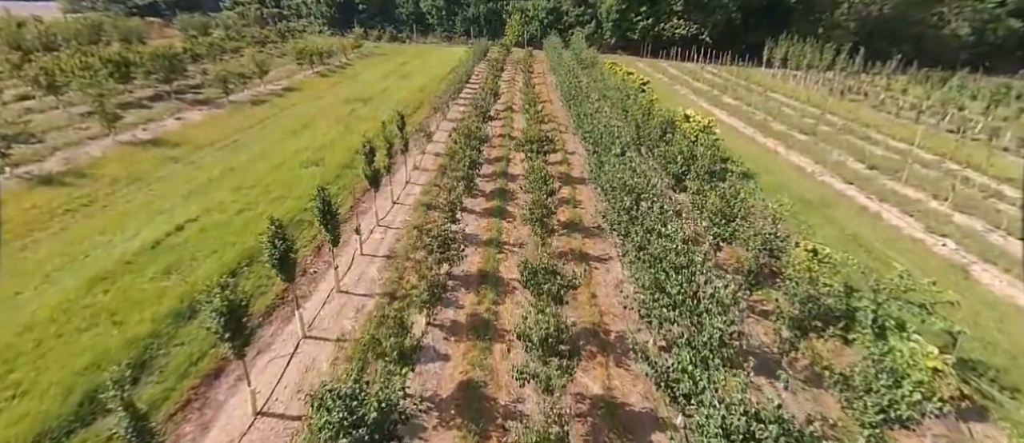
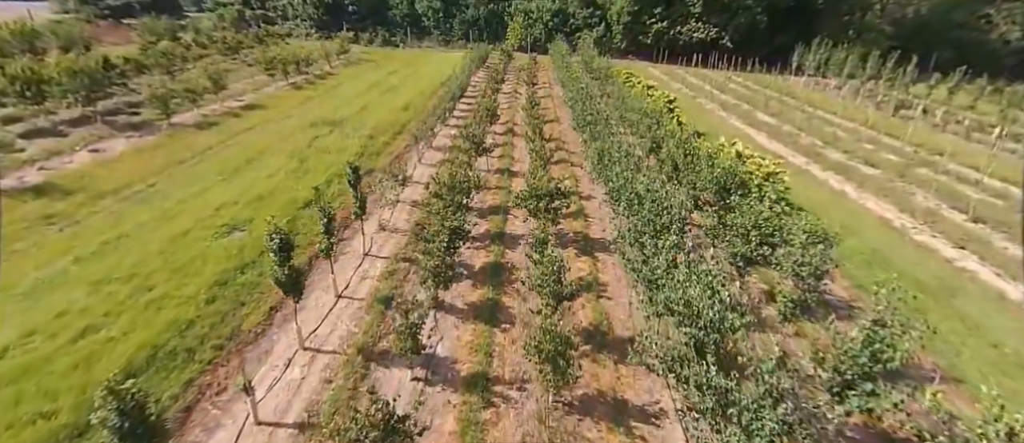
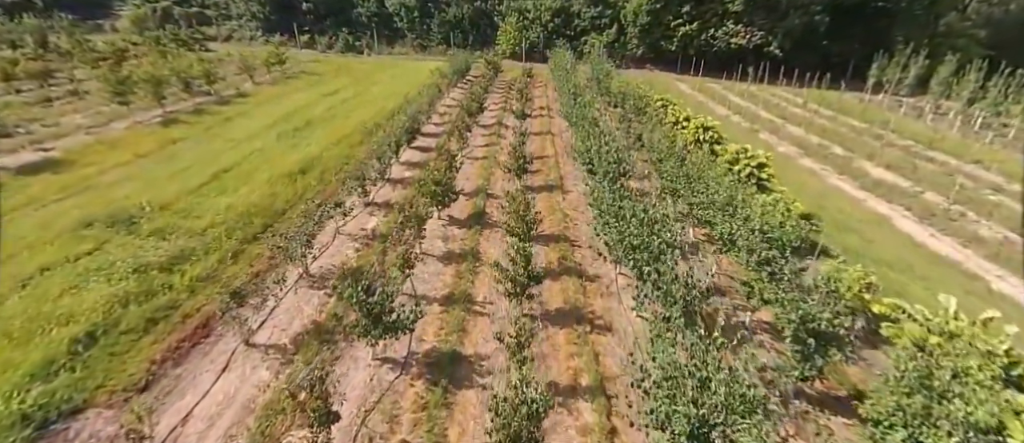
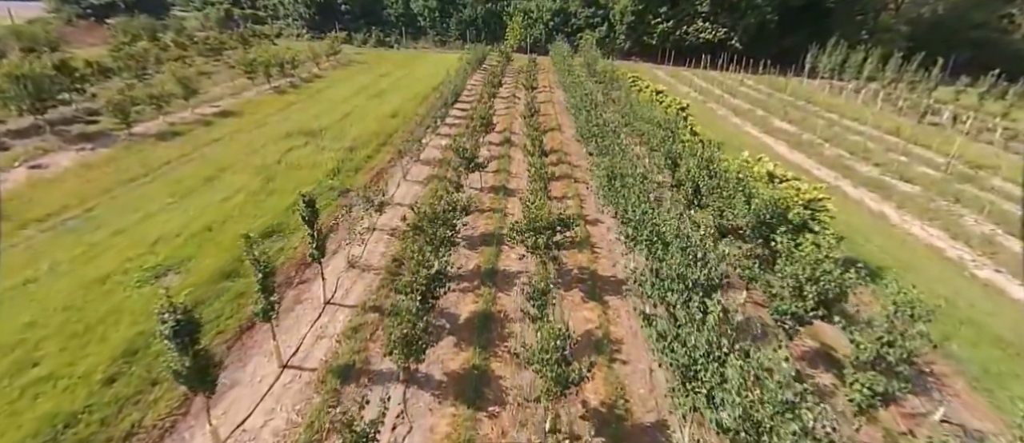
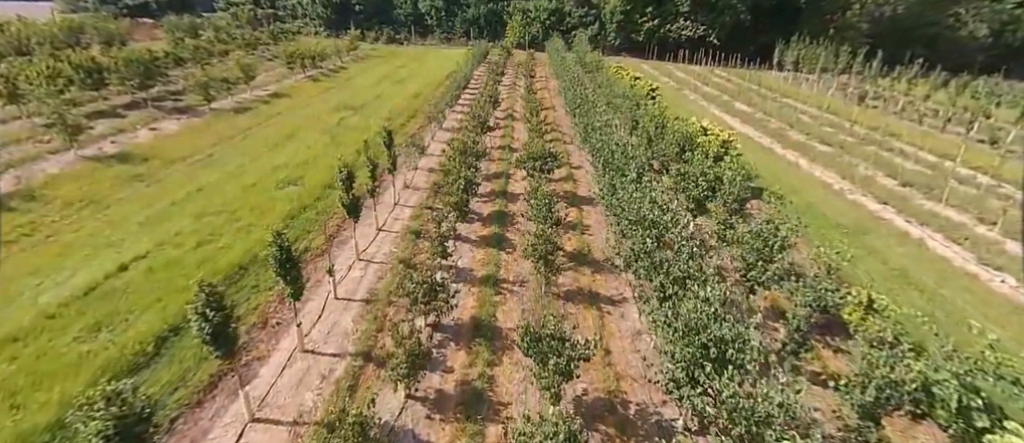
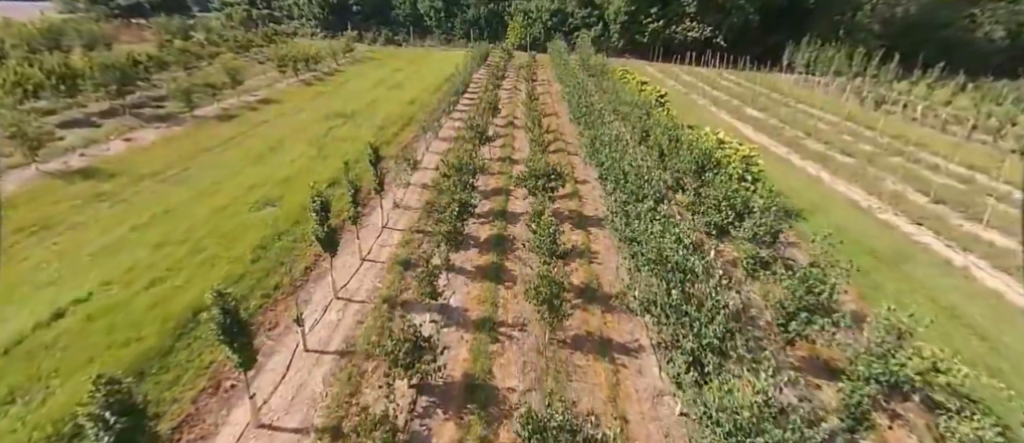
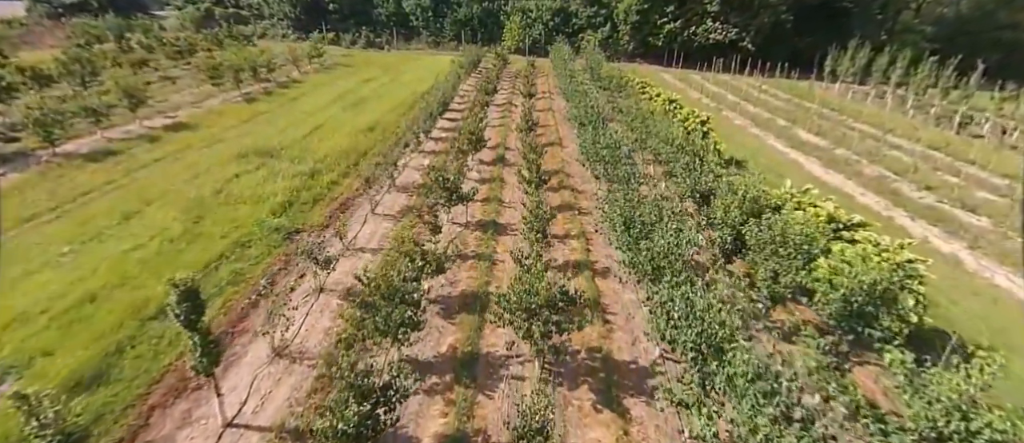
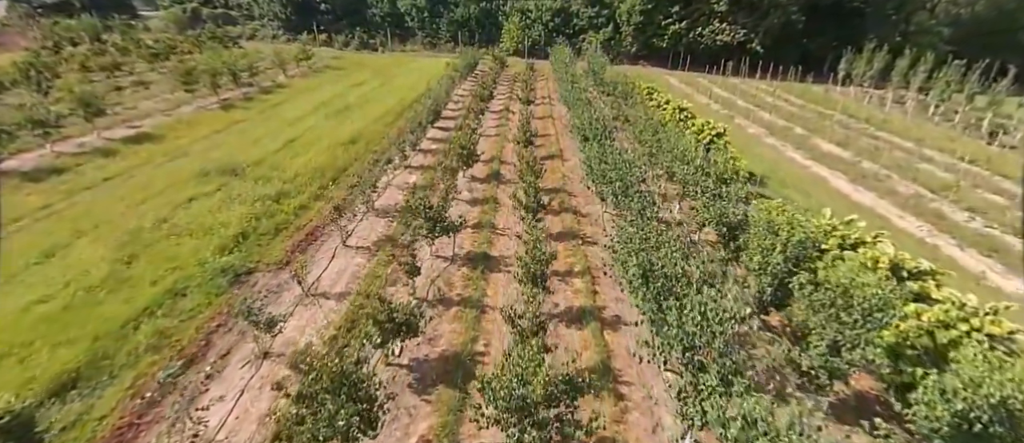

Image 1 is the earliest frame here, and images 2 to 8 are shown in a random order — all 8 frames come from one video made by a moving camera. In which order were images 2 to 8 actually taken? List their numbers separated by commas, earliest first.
5, 6, 2, 4, 7, 8, 3
